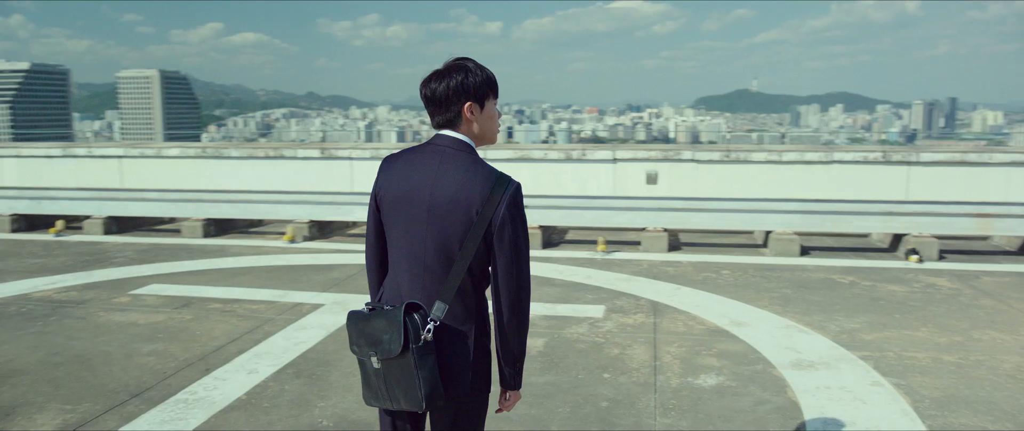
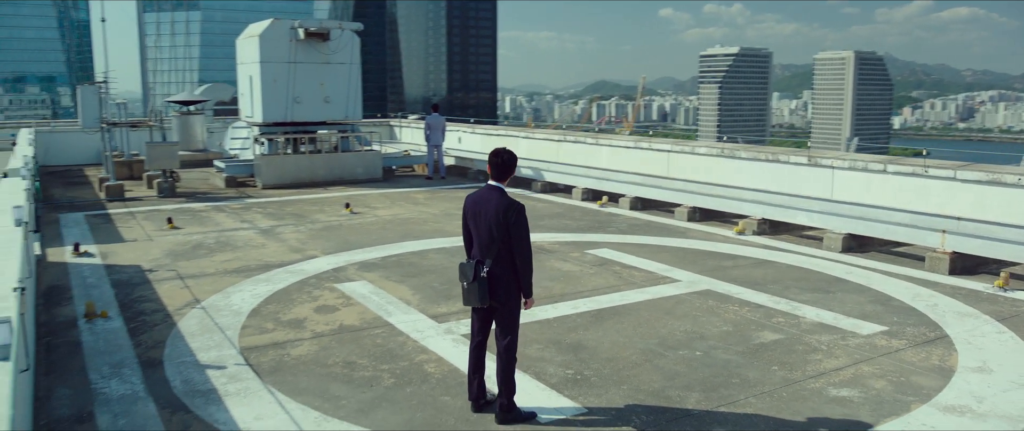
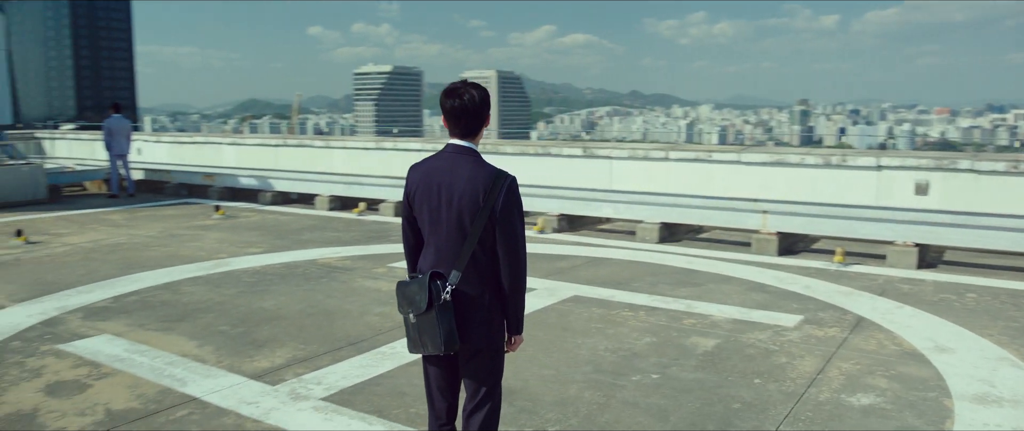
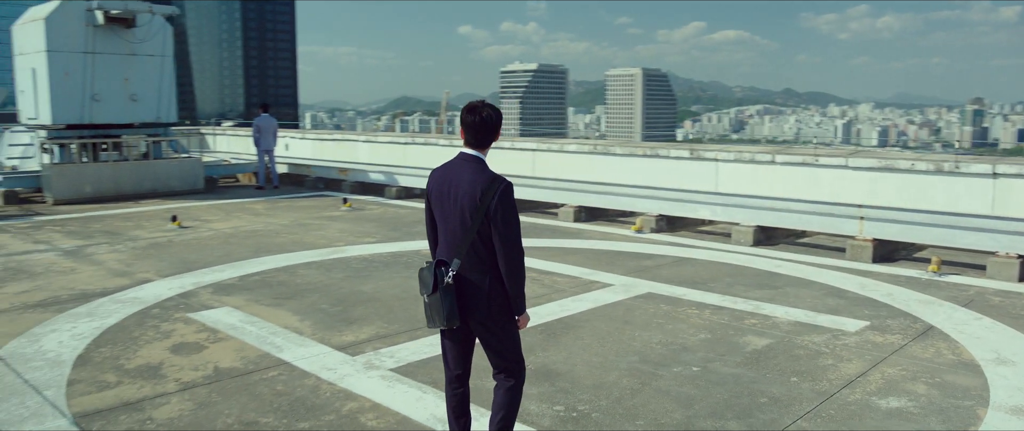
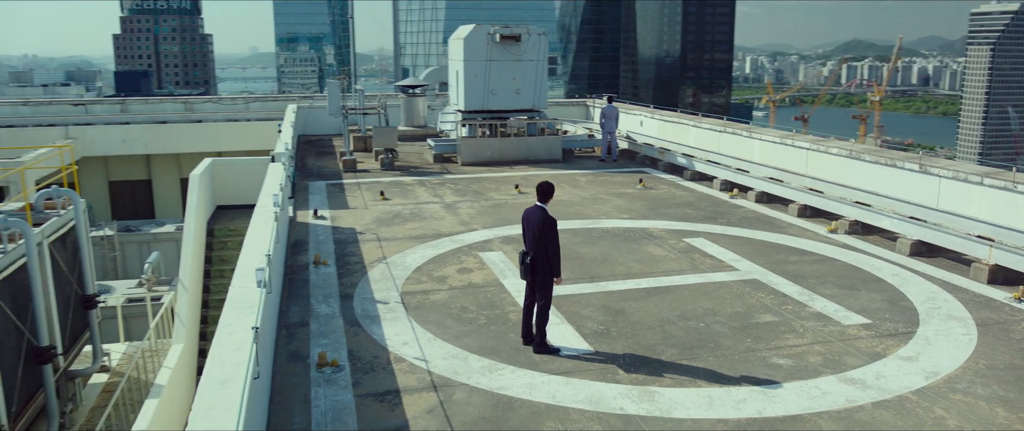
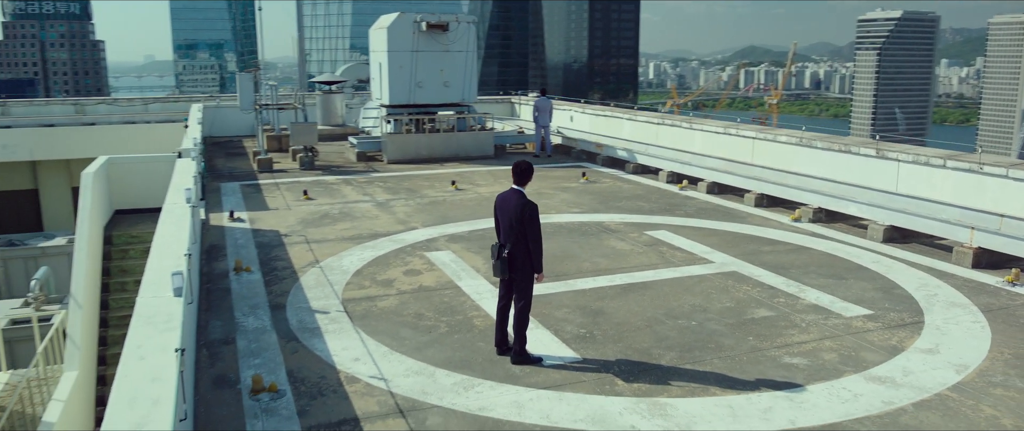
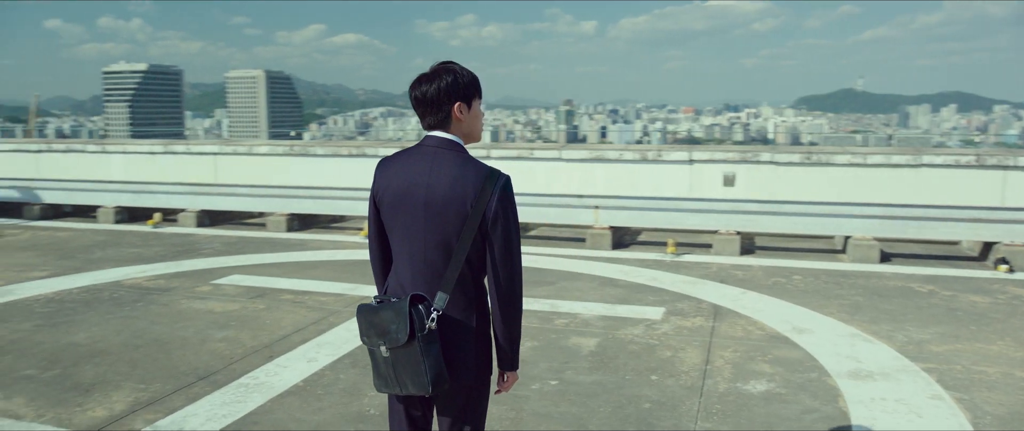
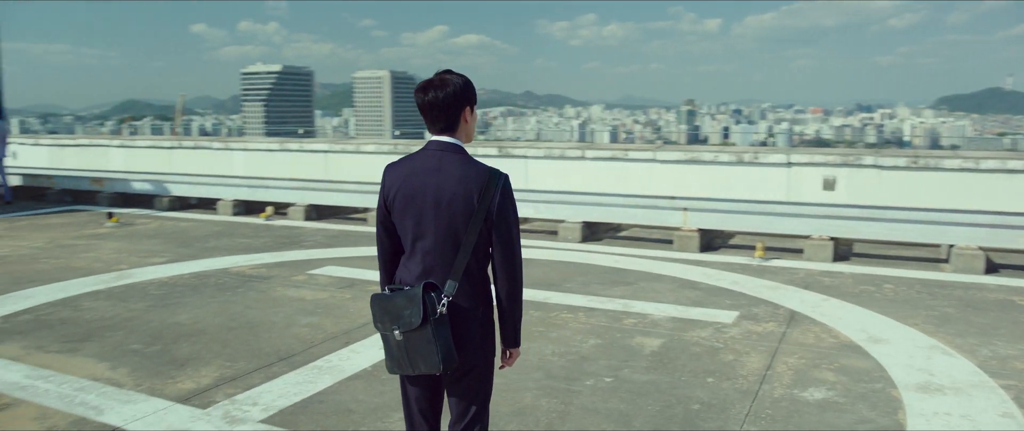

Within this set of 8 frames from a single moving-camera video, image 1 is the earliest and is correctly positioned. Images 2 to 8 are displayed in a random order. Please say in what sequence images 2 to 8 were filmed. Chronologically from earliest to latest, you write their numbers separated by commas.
7, 8, 3, 4, 2, 6, 5
